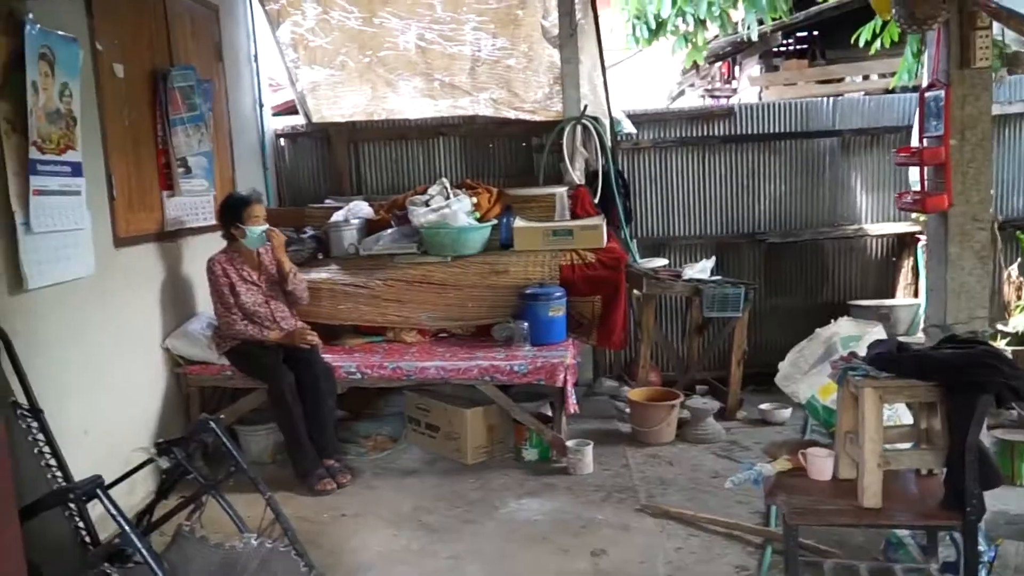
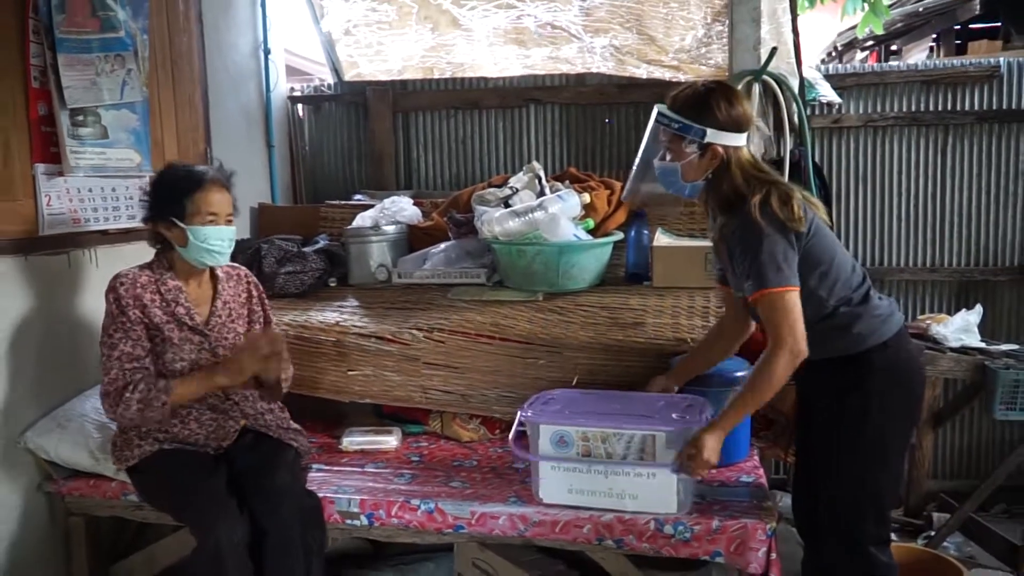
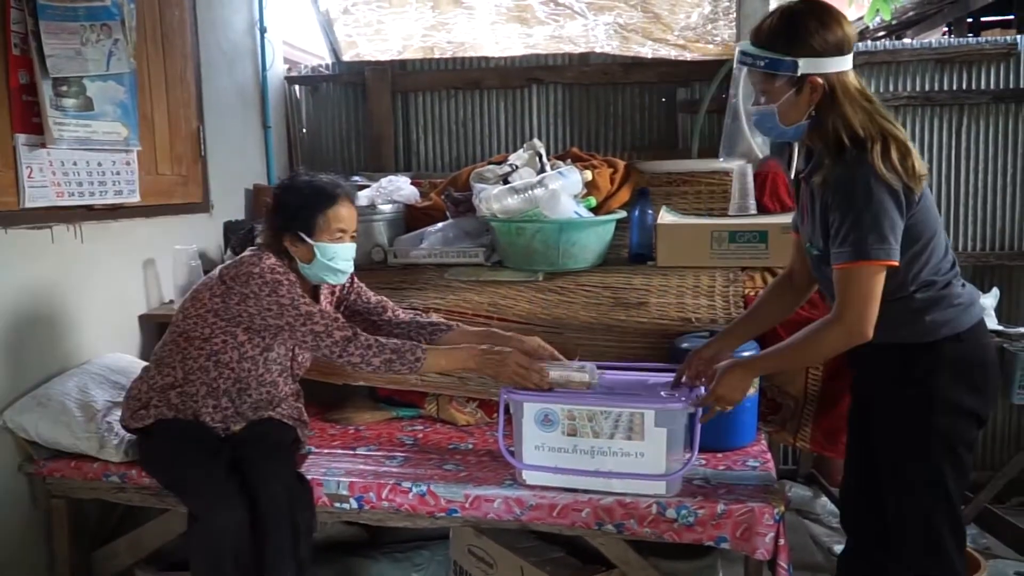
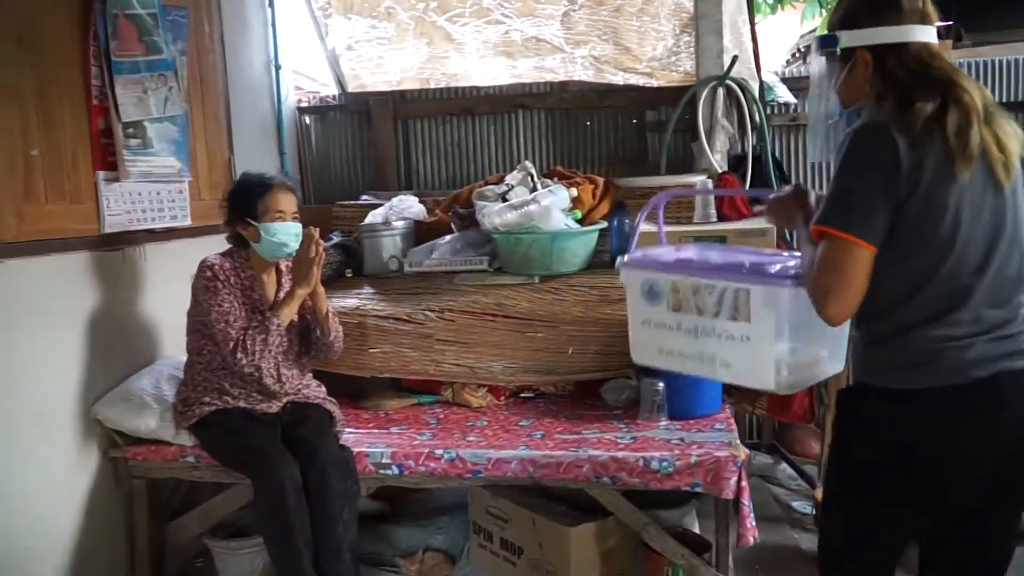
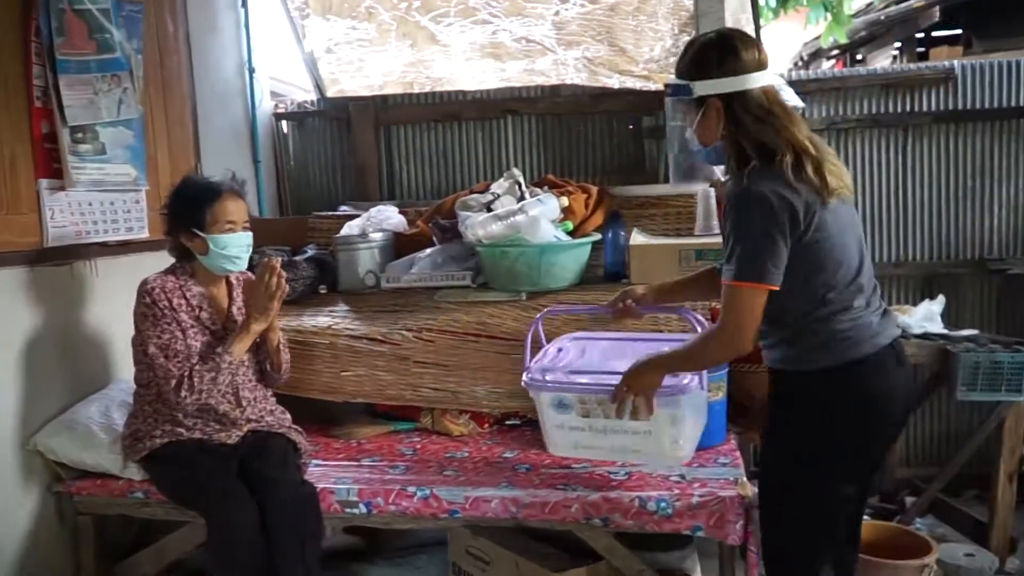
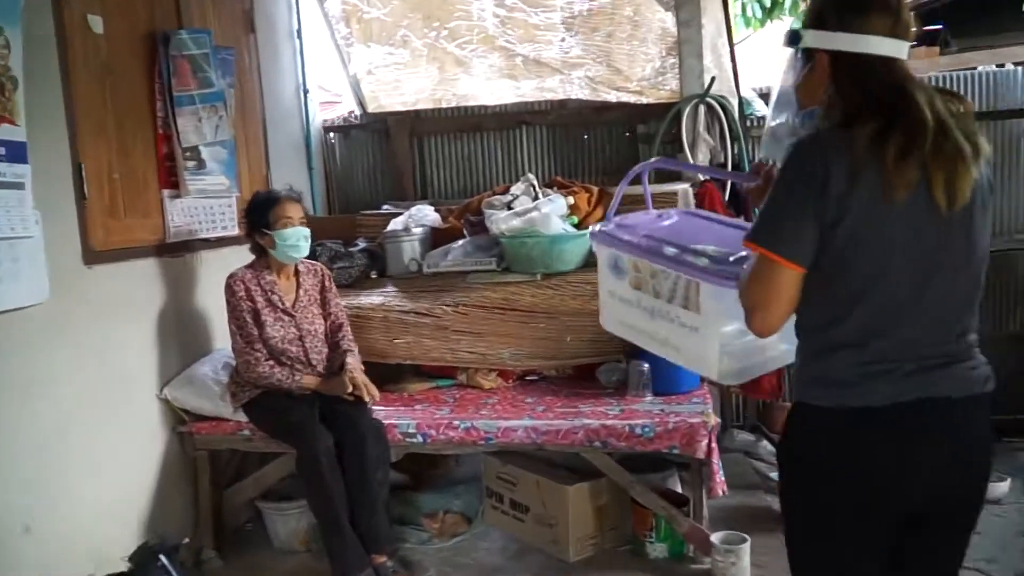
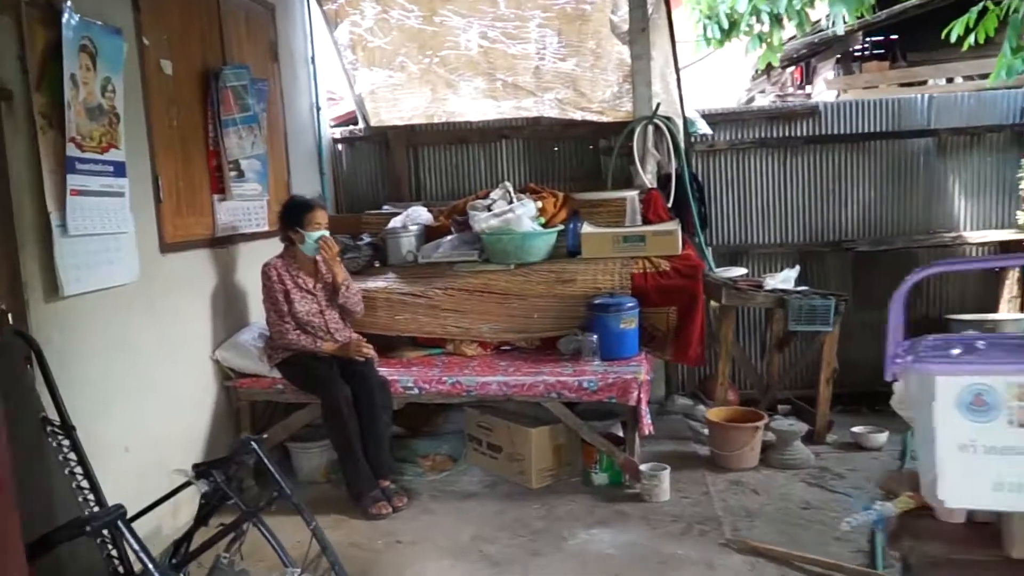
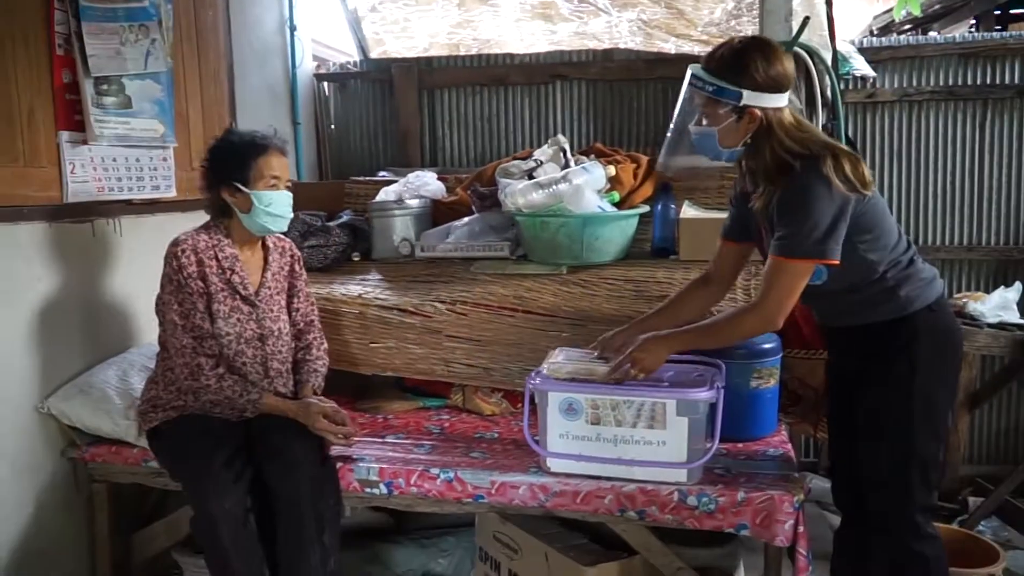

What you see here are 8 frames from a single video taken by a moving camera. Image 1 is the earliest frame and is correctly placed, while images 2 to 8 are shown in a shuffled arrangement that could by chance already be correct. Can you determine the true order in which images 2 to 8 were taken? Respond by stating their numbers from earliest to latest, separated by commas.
7, 6, 4, 5, 8, 3, 2
